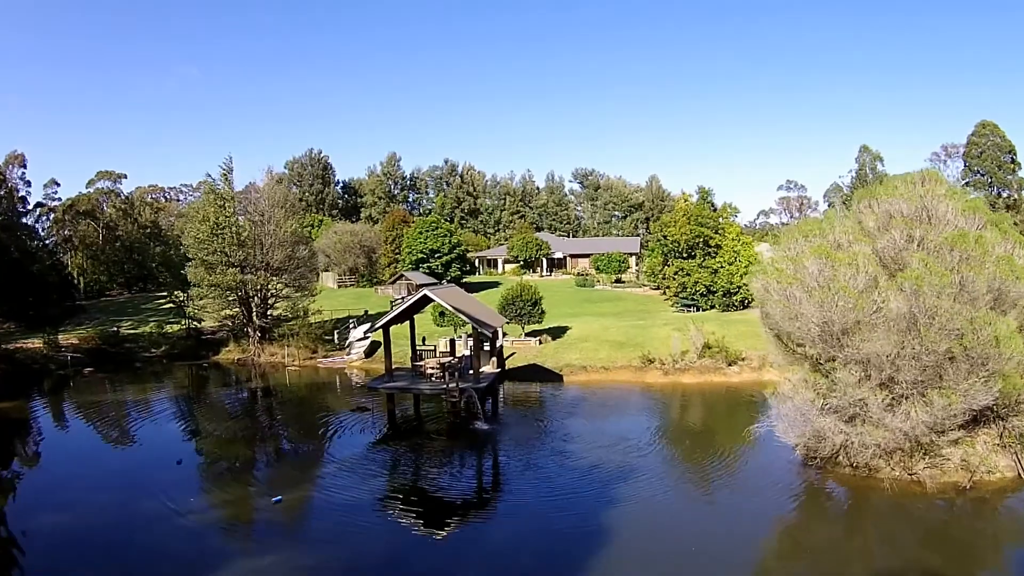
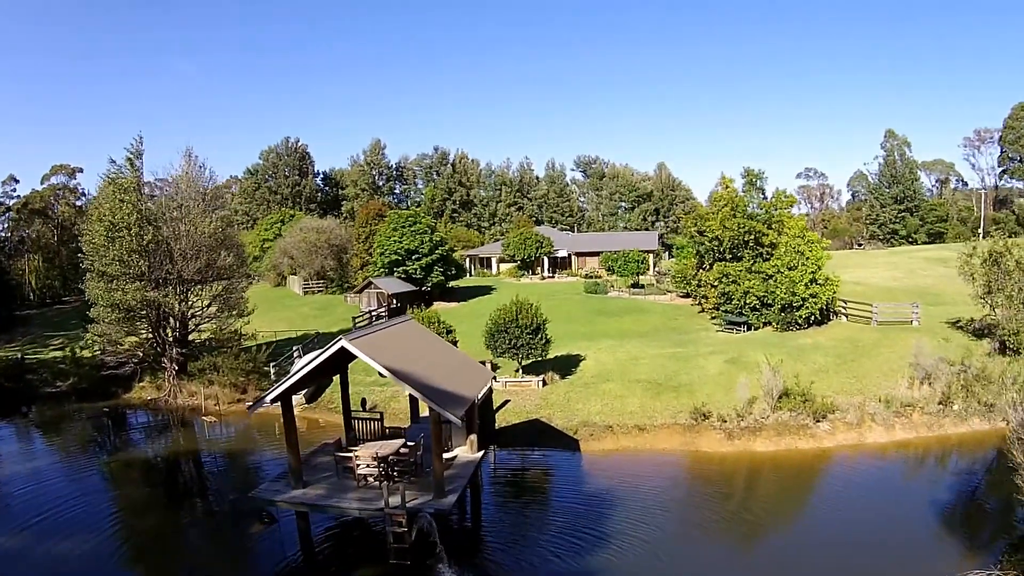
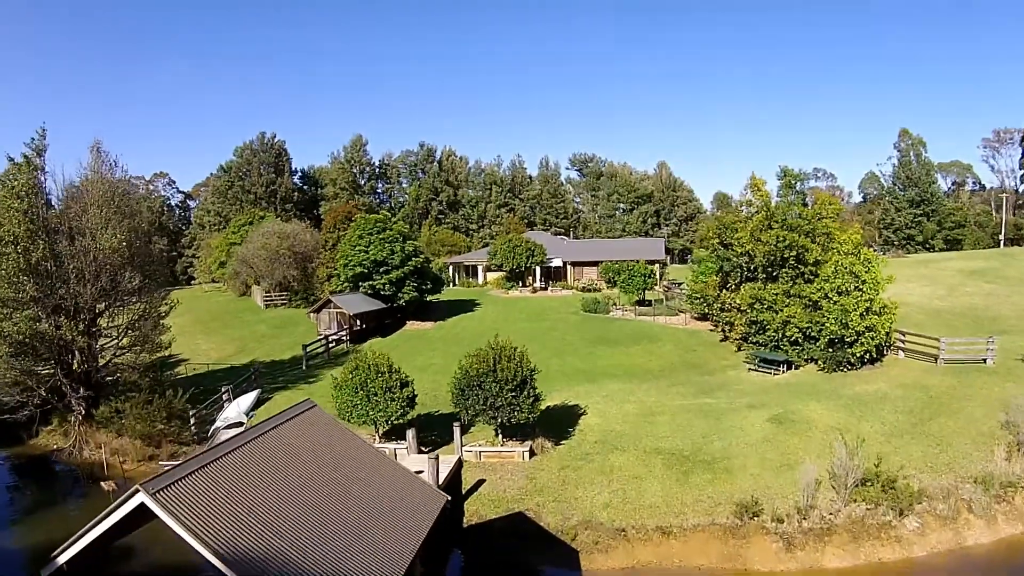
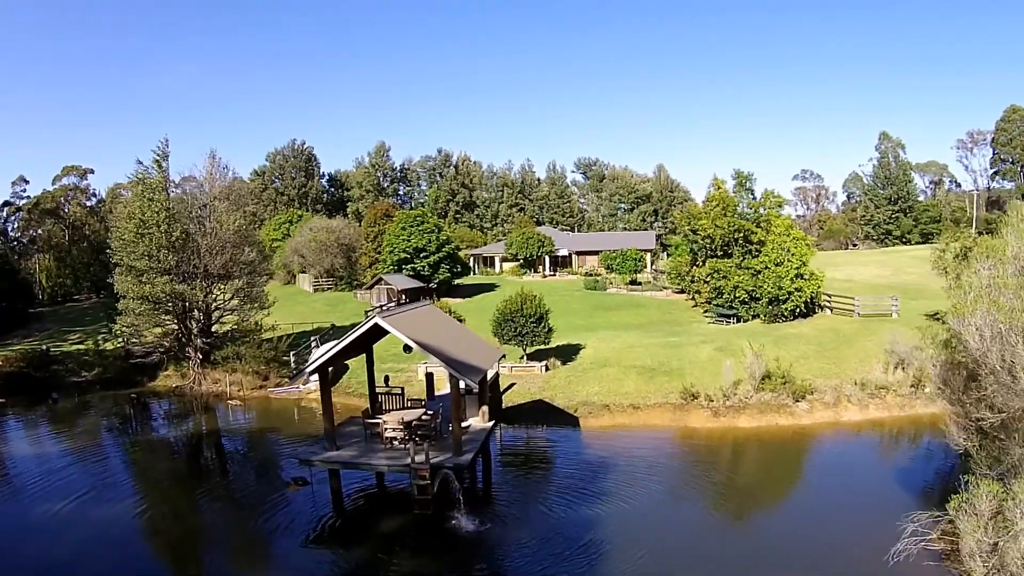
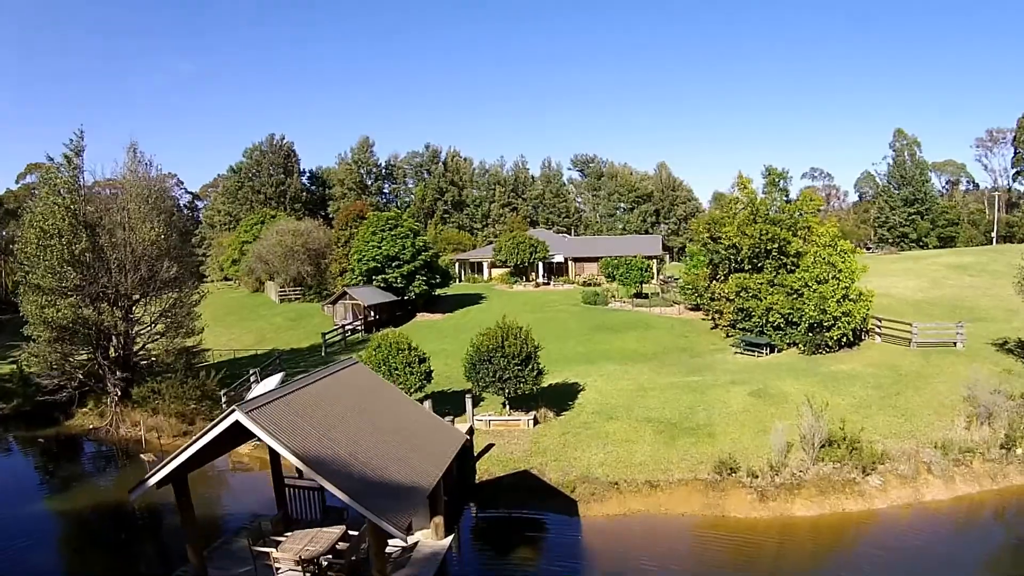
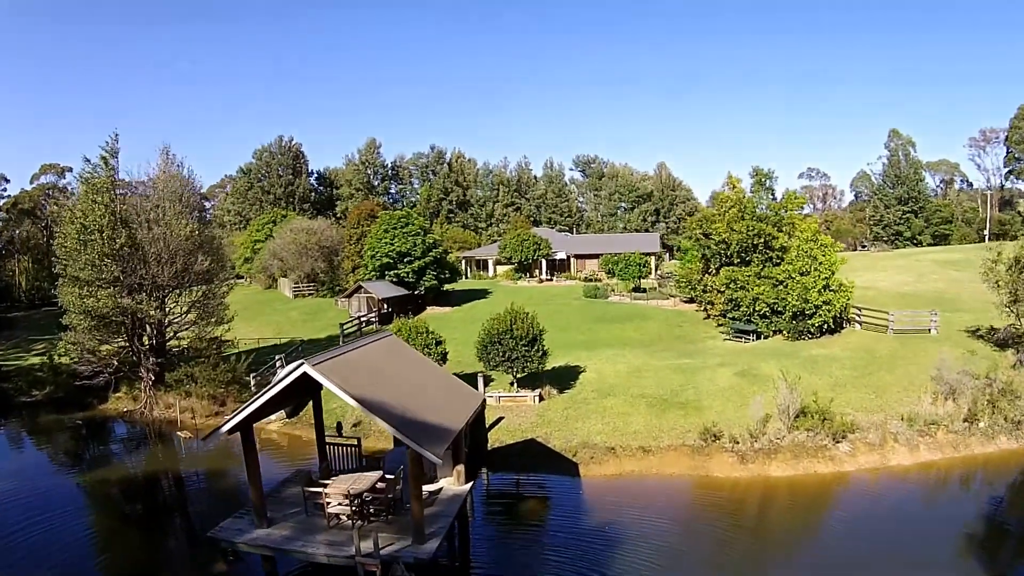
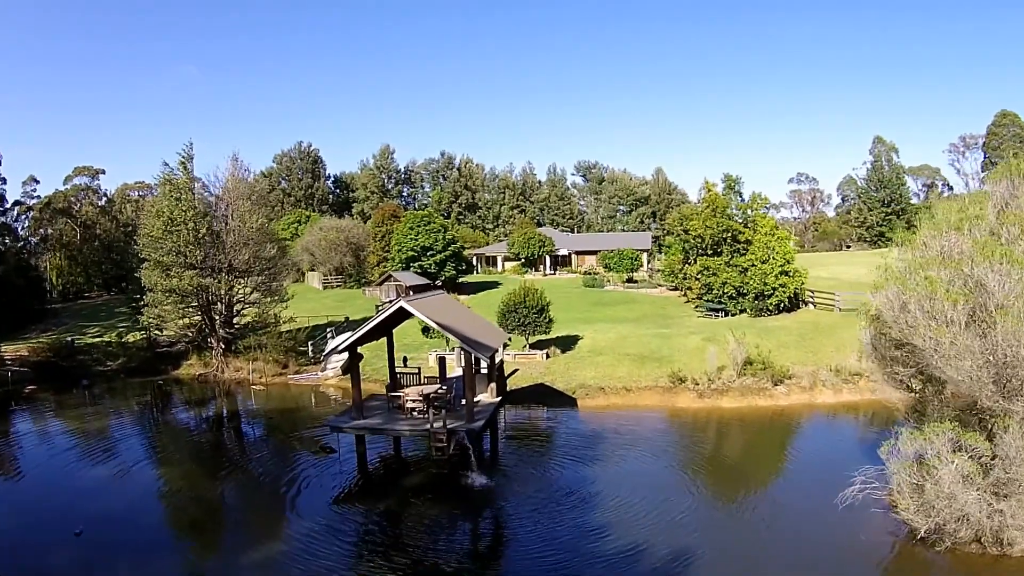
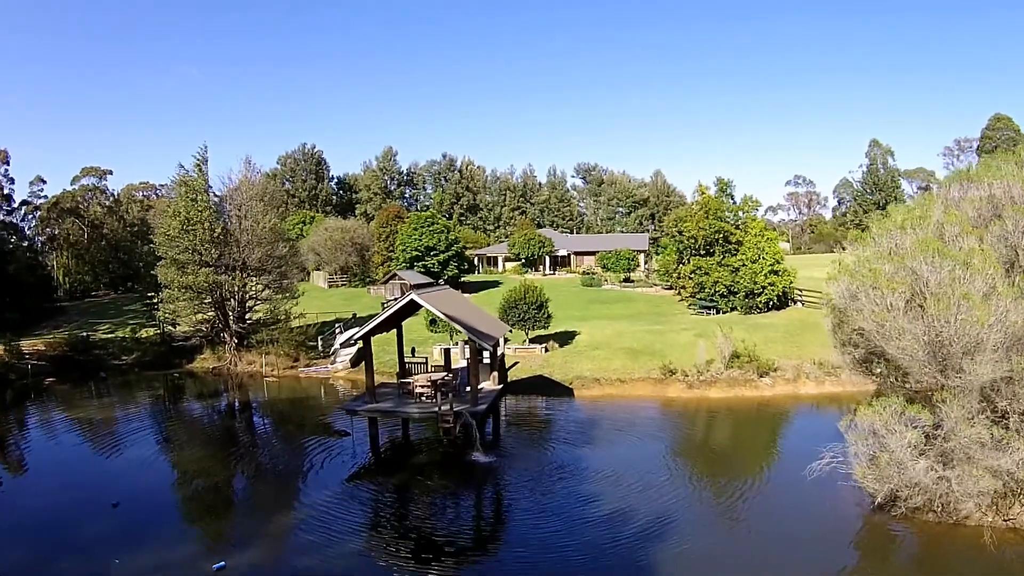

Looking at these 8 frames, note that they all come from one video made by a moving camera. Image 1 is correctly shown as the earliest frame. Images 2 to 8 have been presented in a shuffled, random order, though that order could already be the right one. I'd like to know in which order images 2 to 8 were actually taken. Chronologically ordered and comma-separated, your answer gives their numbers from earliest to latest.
8, 7, 4, 2, 6, 5, 3
